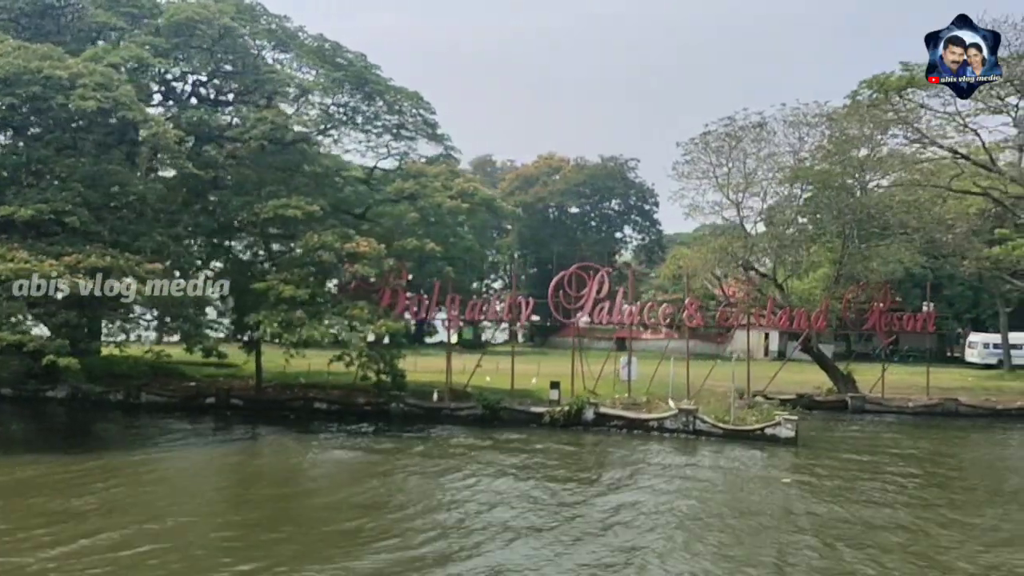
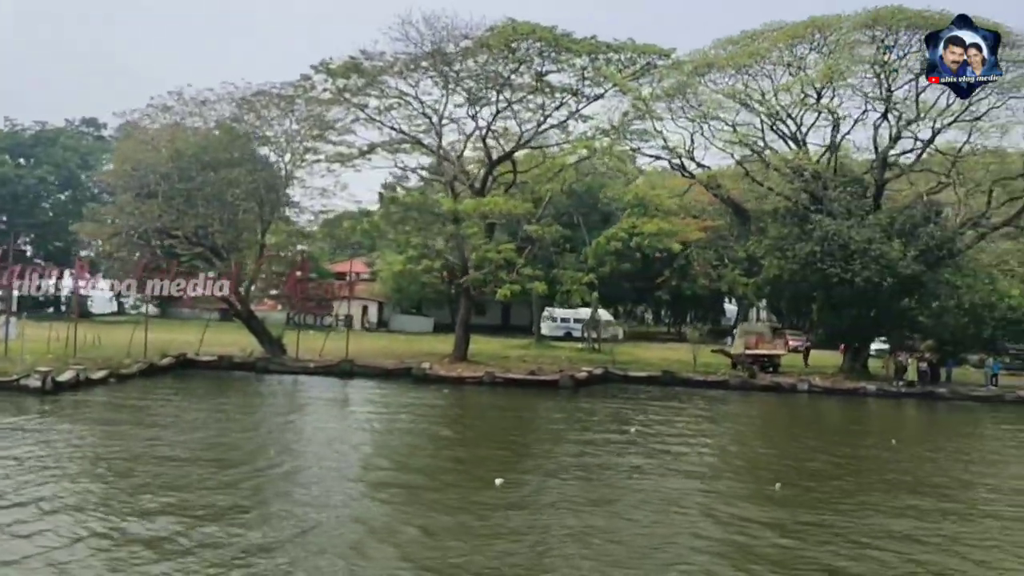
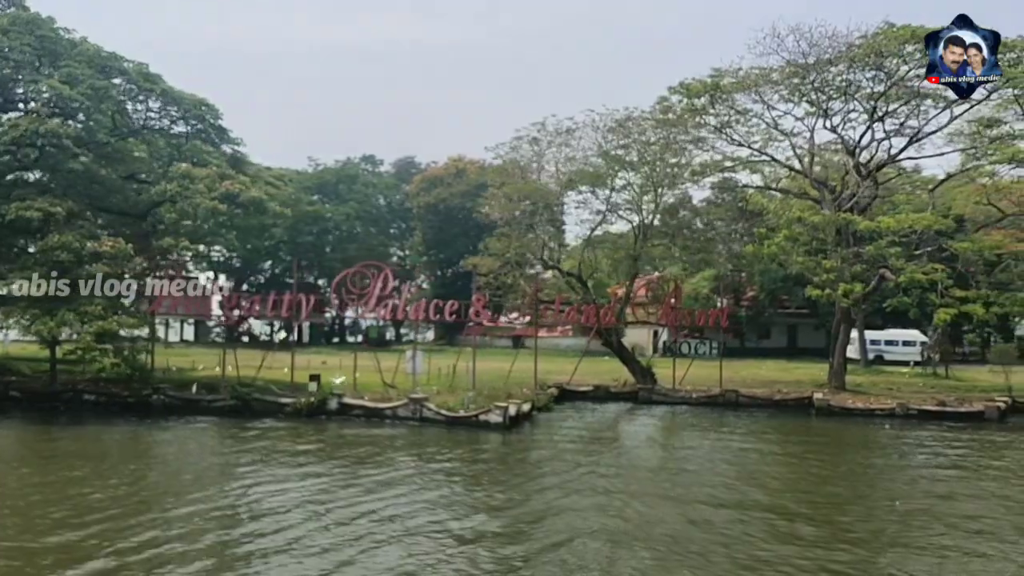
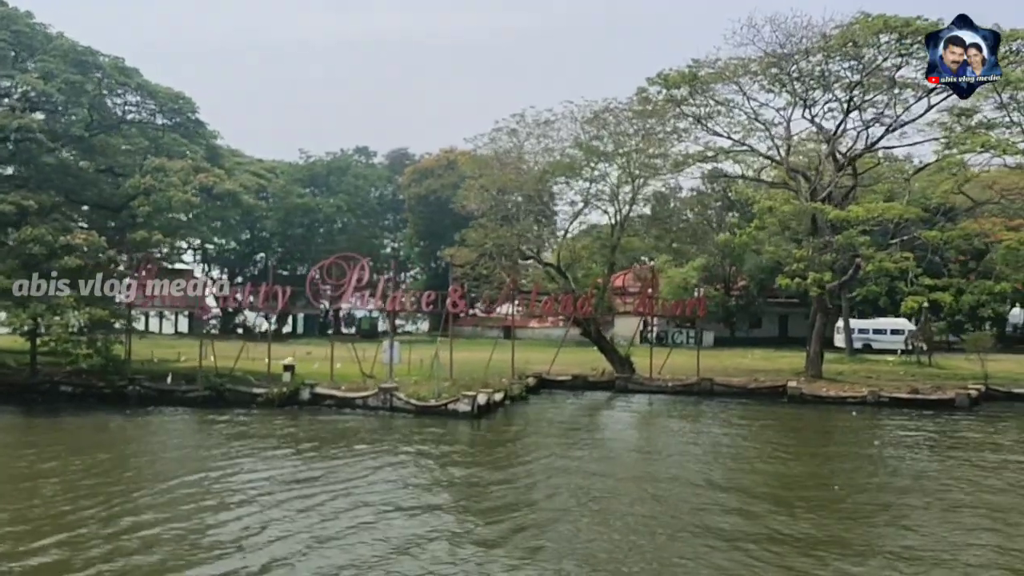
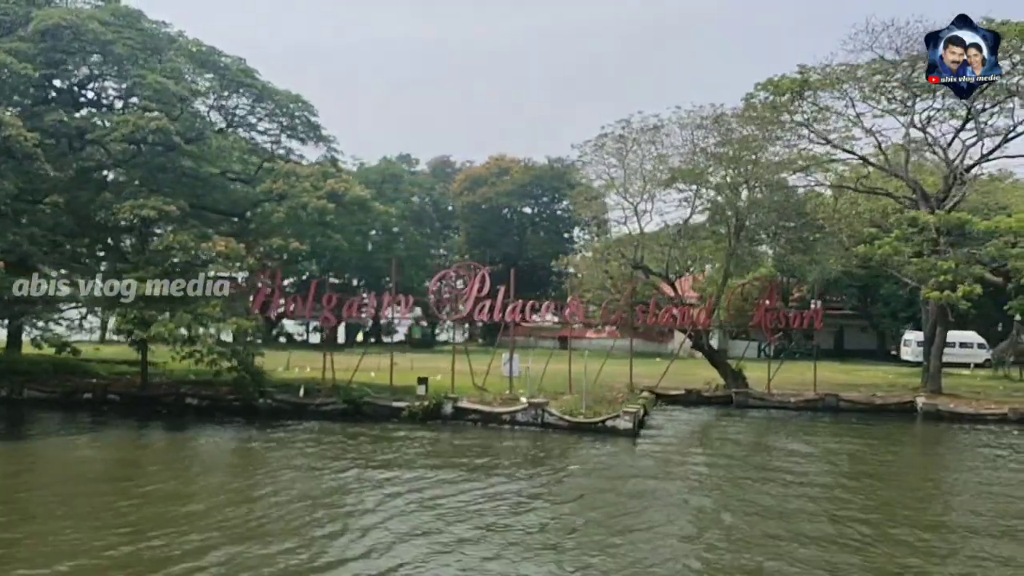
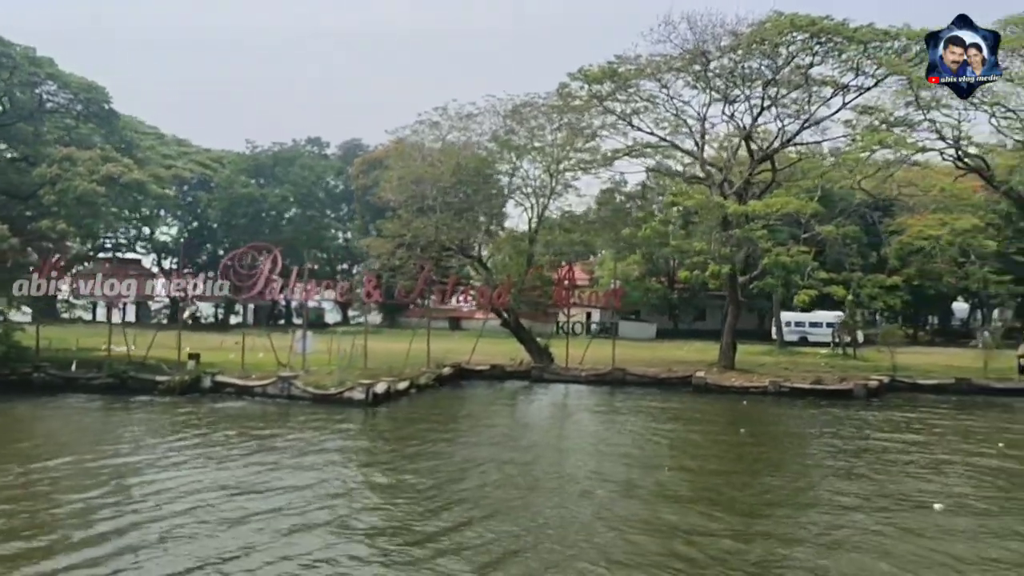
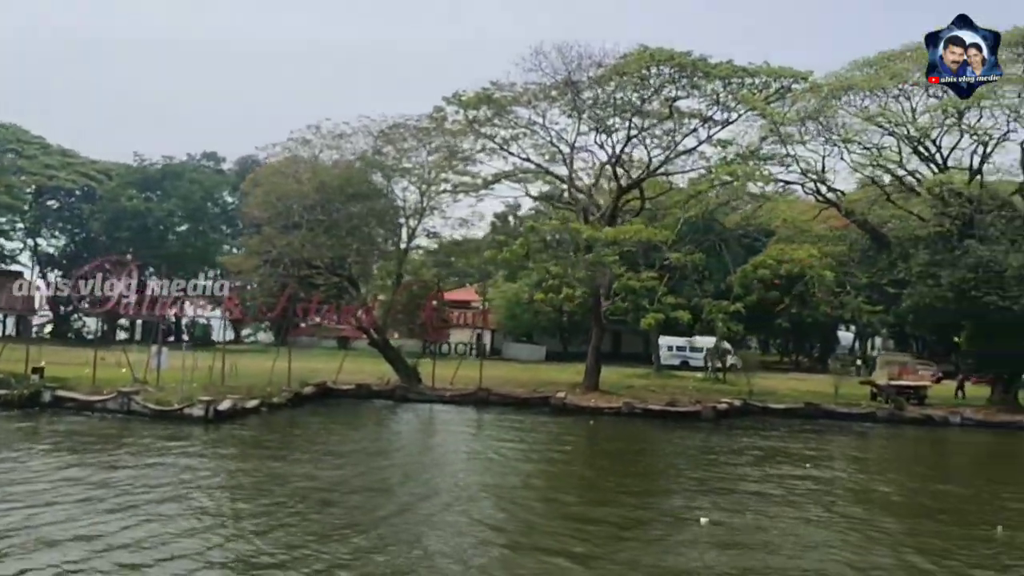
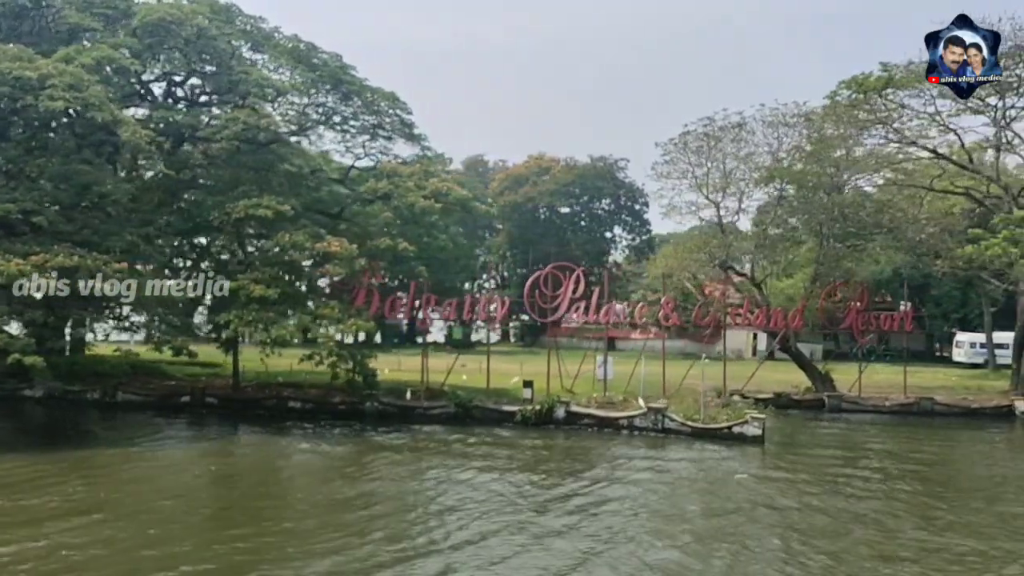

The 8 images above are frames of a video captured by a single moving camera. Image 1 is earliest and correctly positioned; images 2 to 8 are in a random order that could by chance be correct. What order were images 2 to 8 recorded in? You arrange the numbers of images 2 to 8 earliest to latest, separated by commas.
8, 5, 3, 4, 6, 7, 2
